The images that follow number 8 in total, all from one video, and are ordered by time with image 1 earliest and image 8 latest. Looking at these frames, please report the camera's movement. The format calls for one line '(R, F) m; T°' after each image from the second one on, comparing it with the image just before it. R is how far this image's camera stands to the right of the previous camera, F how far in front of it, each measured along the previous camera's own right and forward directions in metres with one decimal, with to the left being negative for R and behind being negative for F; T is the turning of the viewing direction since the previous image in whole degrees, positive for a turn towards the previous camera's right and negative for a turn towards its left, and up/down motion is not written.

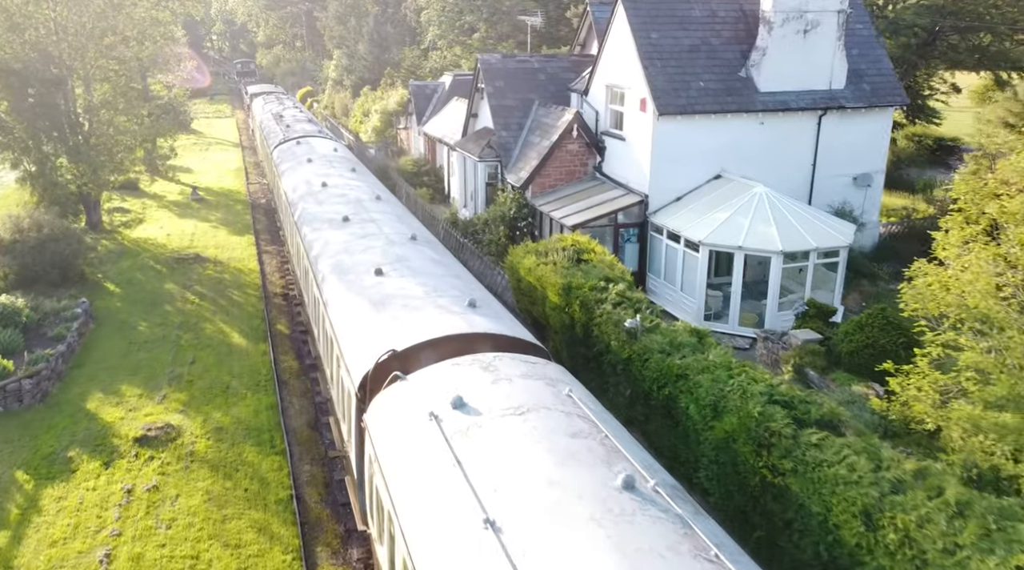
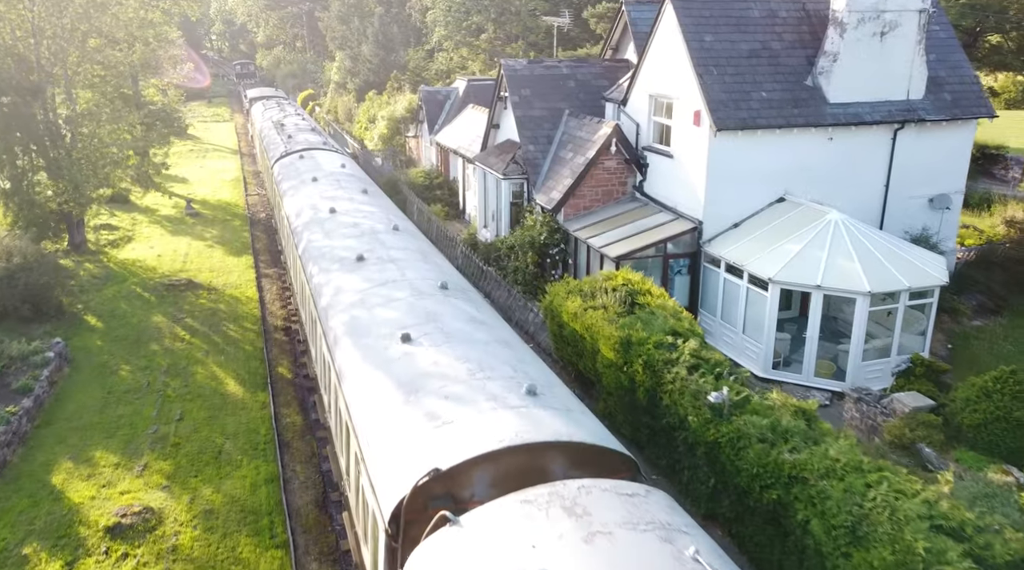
(-0.6, +2.0) m; 0°
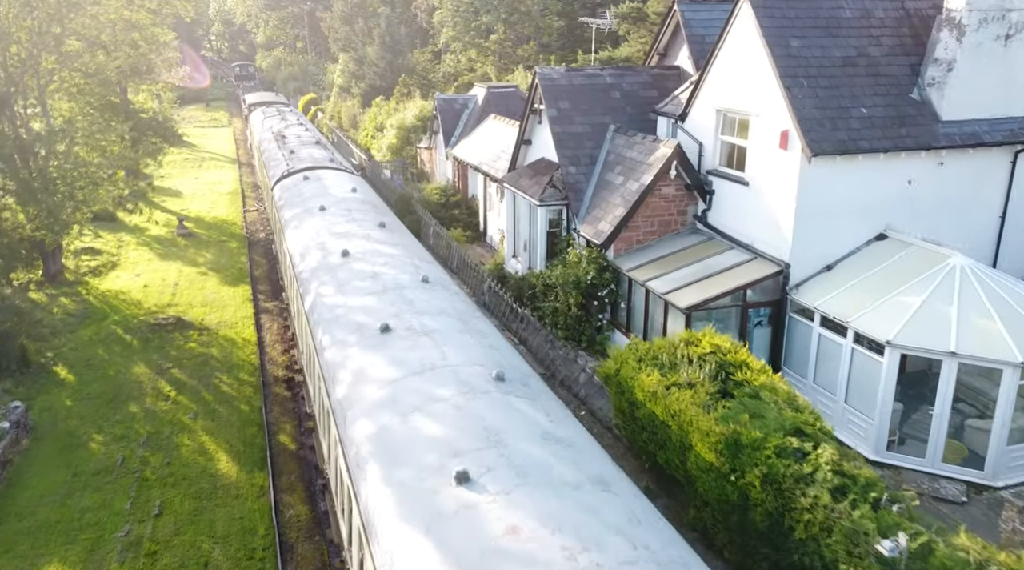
(-0.7, +2.4) m; 0°
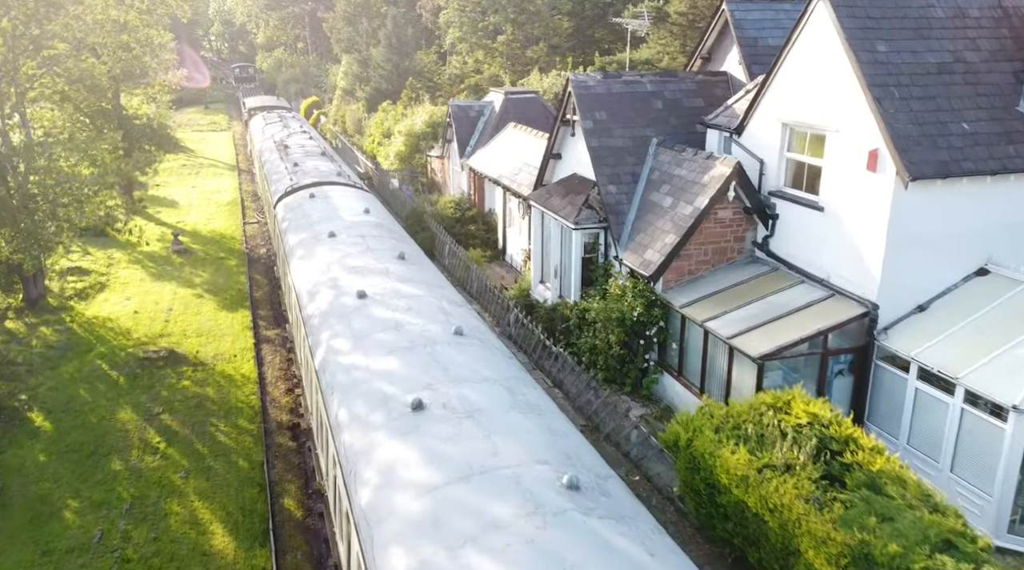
(-0.5, +1.7) m; 0°
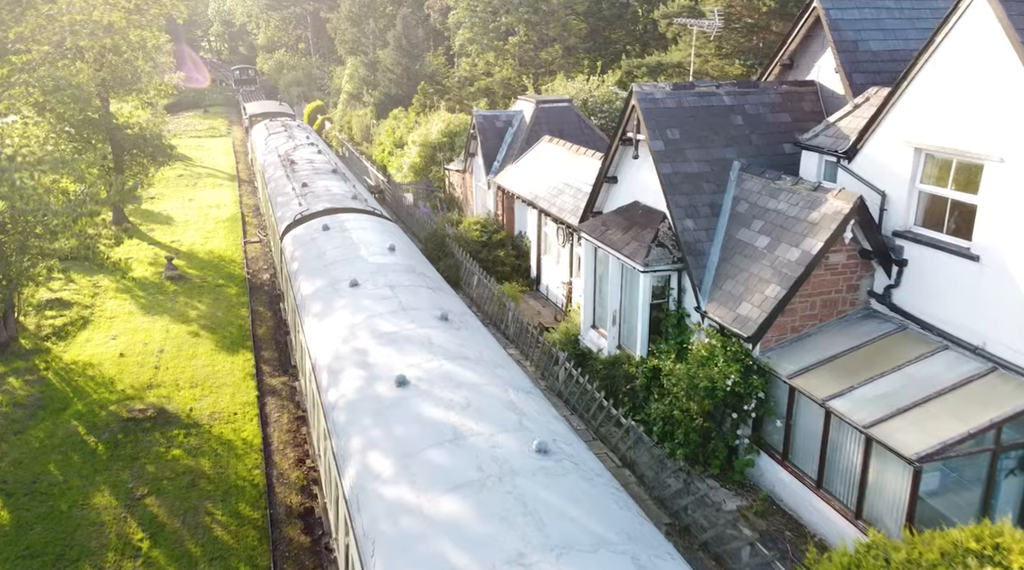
(-0.8, +2.3) m; 0°
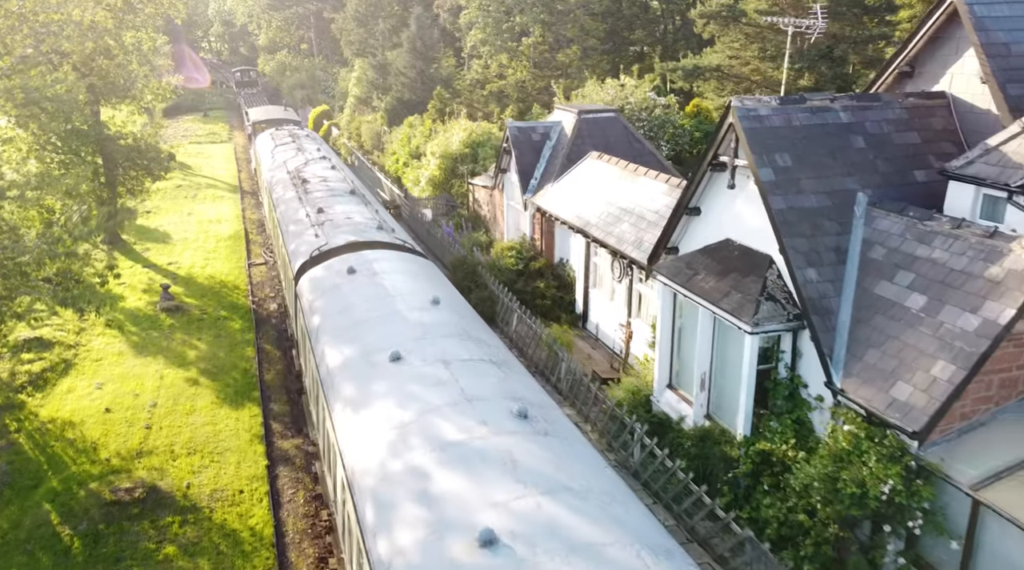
(-0.9, +2.3) m; 0°
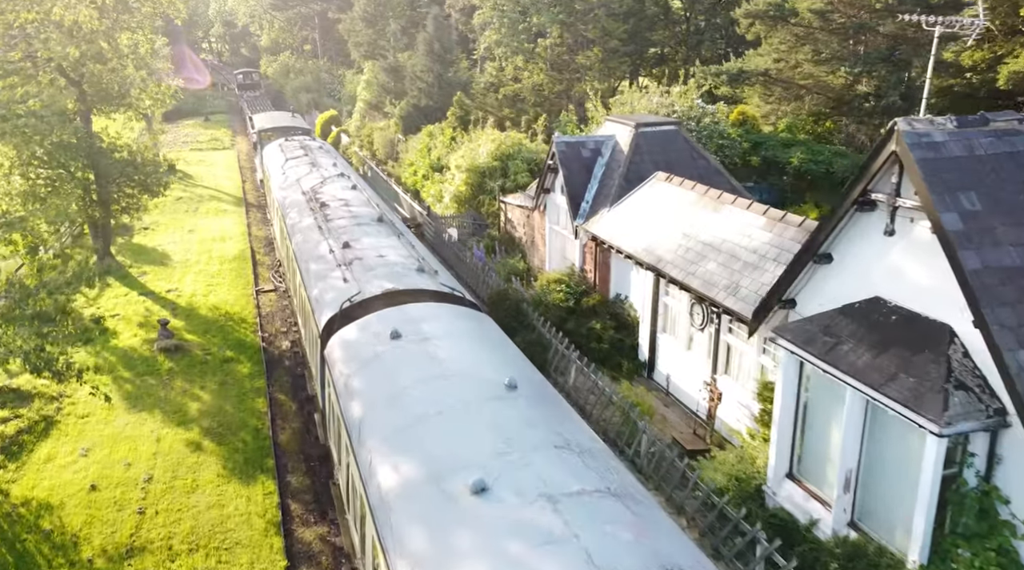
(-0.9, +2.3) m; 0°
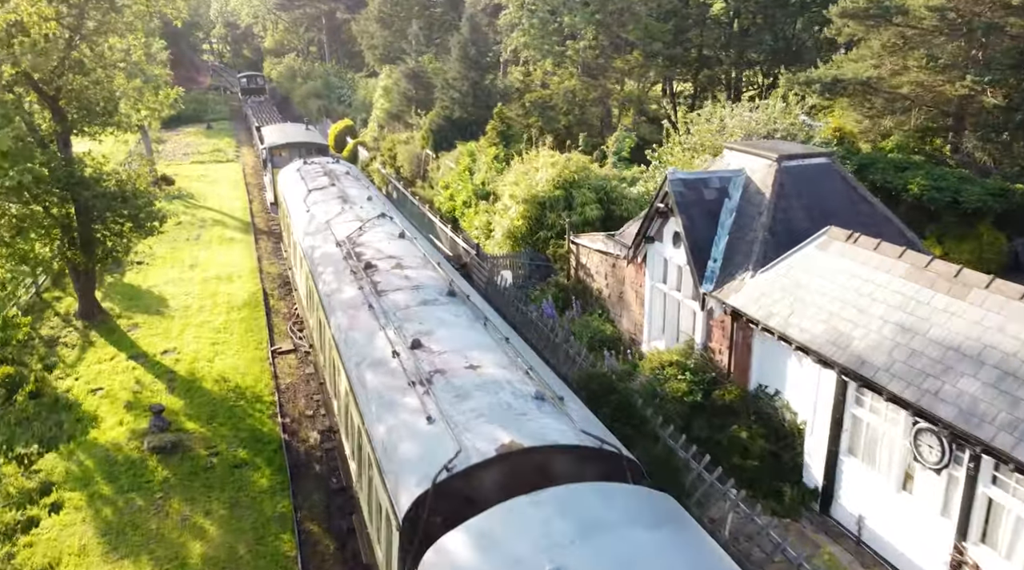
(-1.6, +3.8) m; 0°
